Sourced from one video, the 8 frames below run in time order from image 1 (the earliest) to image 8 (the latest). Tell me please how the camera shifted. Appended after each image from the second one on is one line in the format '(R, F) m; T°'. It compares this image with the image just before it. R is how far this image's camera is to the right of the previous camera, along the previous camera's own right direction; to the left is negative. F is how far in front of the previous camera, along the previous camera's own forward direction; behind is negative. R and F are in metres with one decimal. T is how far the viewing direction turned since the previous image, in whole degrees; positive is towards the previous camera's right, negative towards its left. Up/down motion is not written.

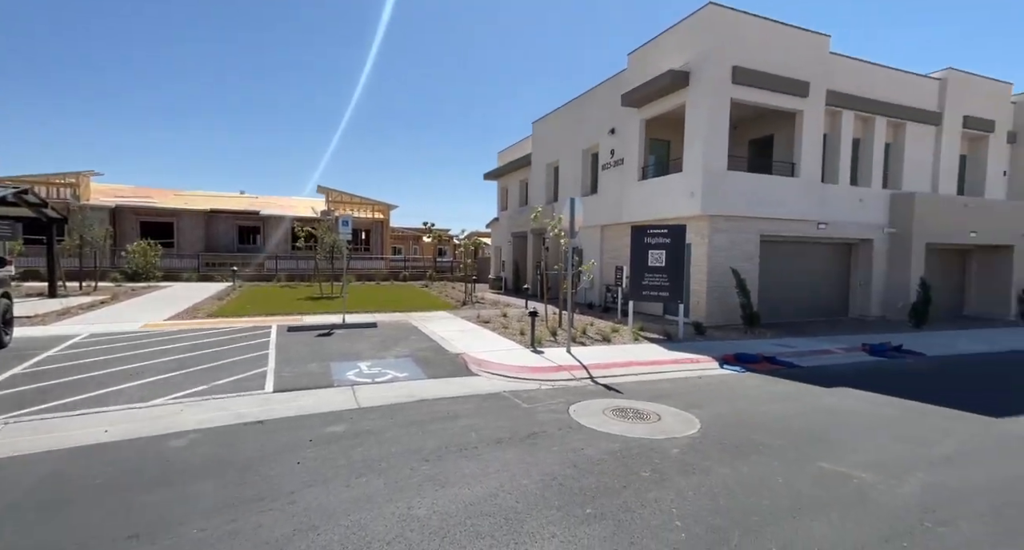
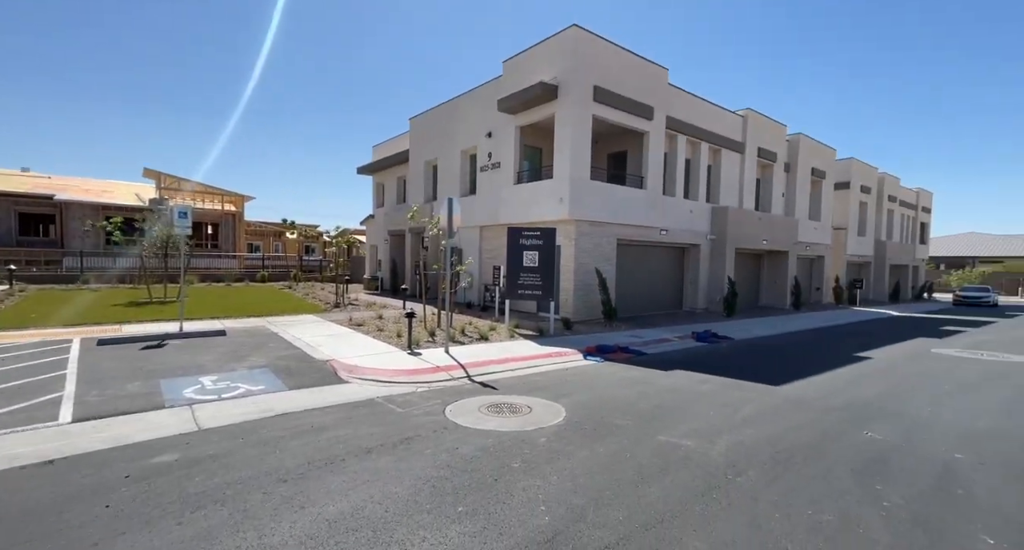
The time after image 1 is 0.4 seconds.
(+0.1, 0.0) m; +14°
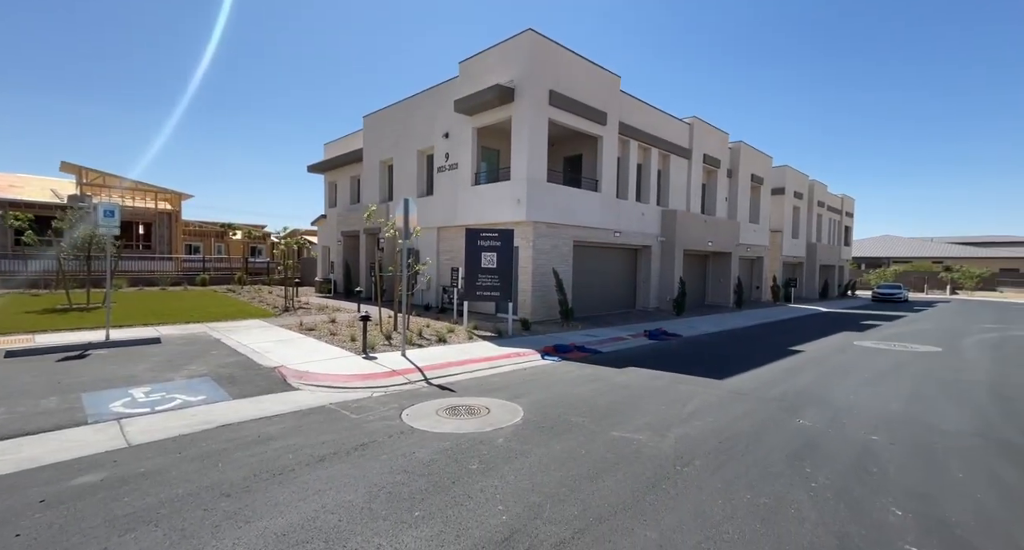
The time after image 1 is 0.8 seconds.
(0.0, 0.0) m; +5°
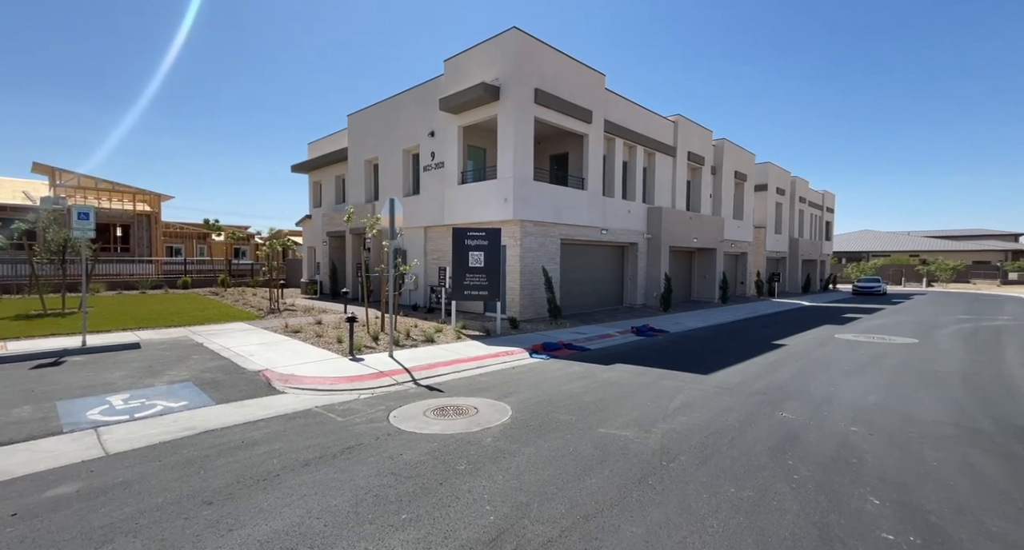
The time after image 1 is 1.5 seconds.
(0.0, 0.0) m; +1°
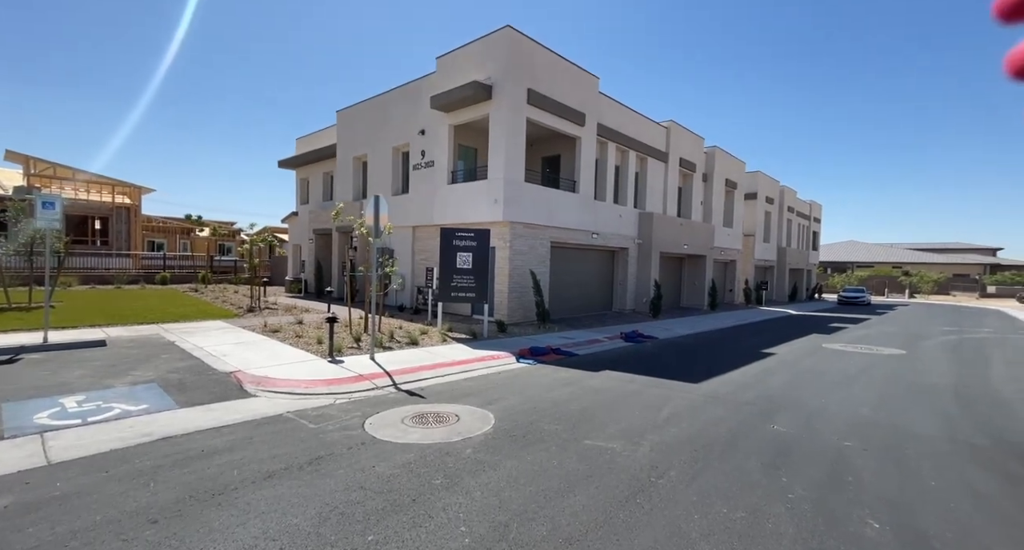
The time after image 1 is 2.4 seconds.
(+0.1, +0.3) m; +1°
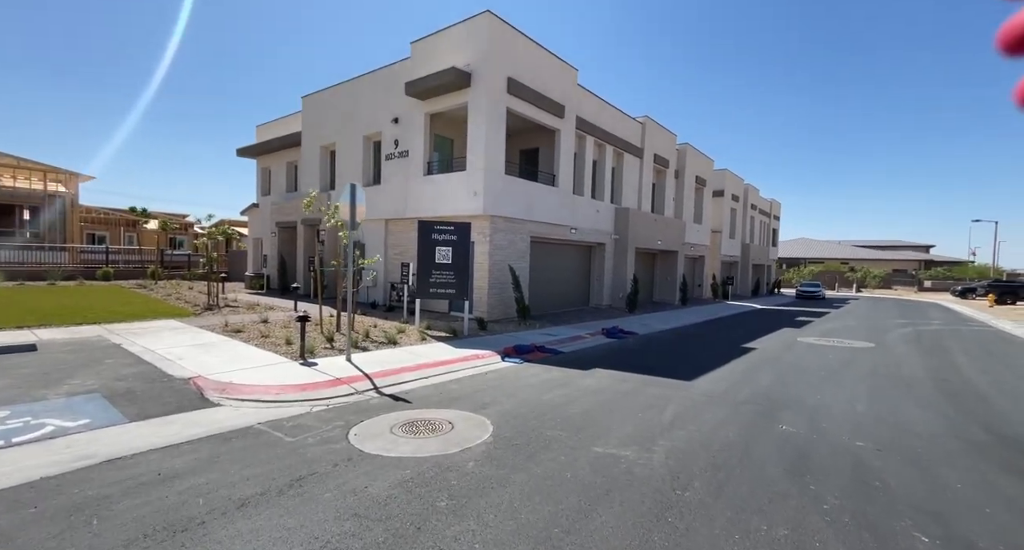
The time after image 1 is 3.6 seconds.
(-0.4, +0.5) m; +4°
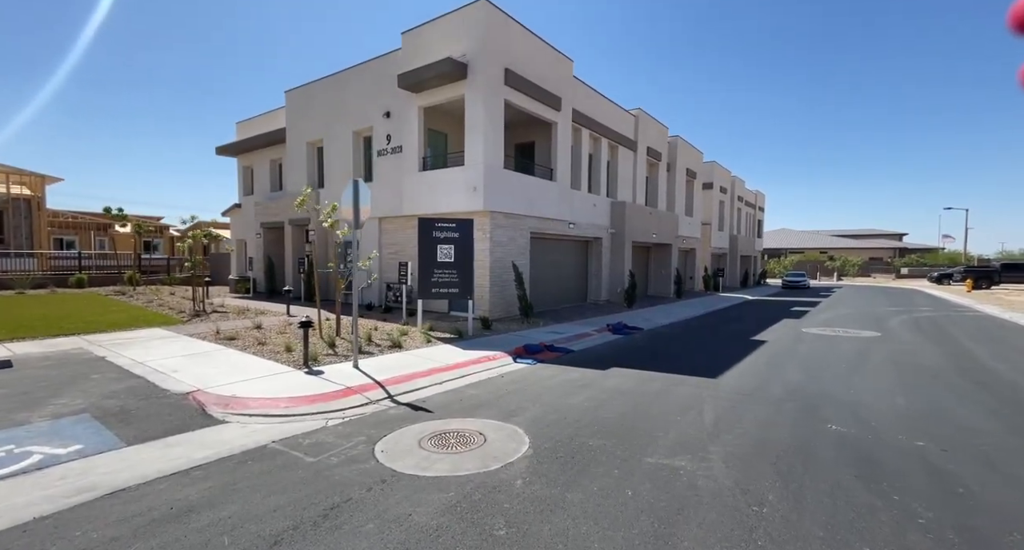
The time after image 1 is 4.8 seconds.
(-0.5, +0.4) m; +2°
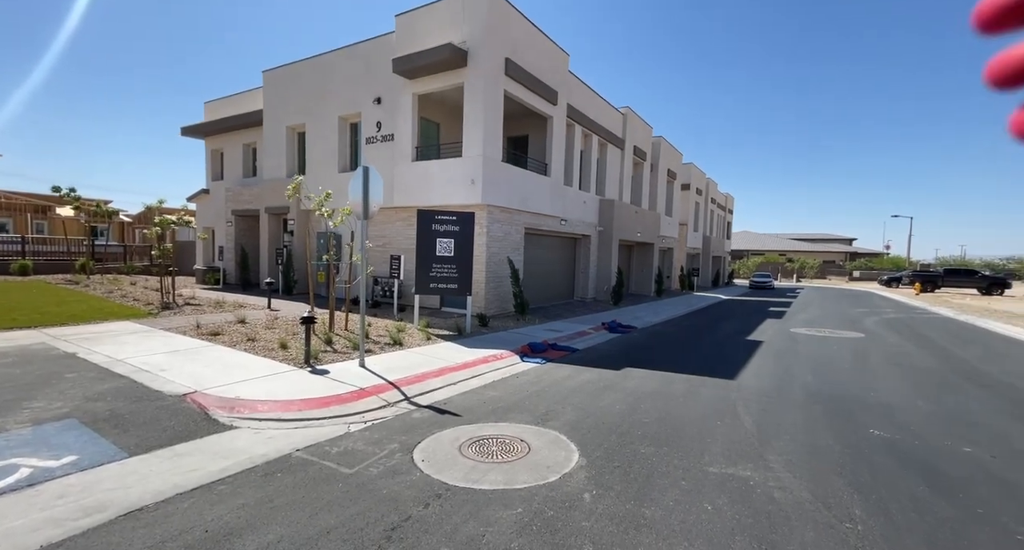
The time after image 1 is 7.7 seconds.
(-0.8, +0.4) m; +4°
